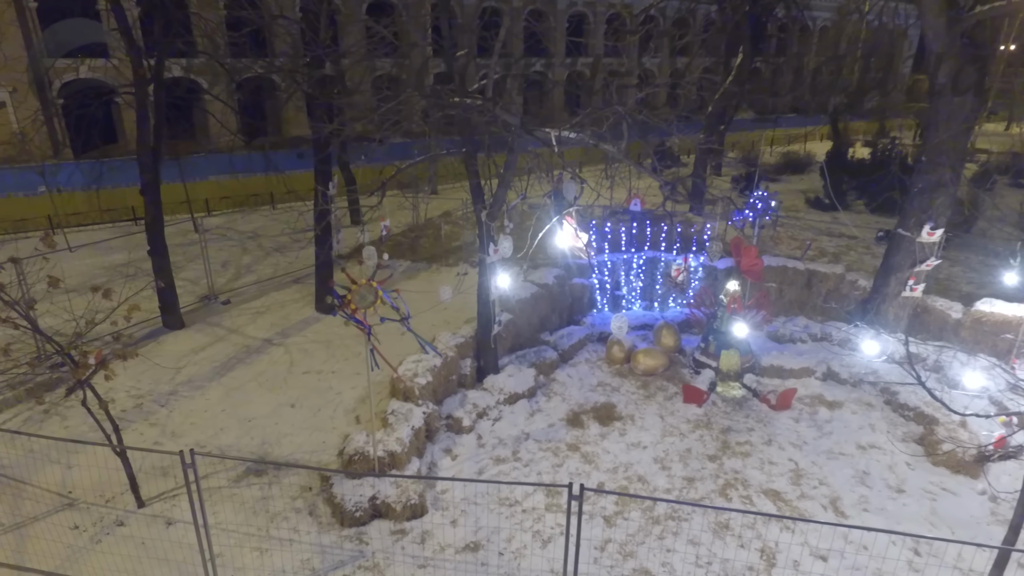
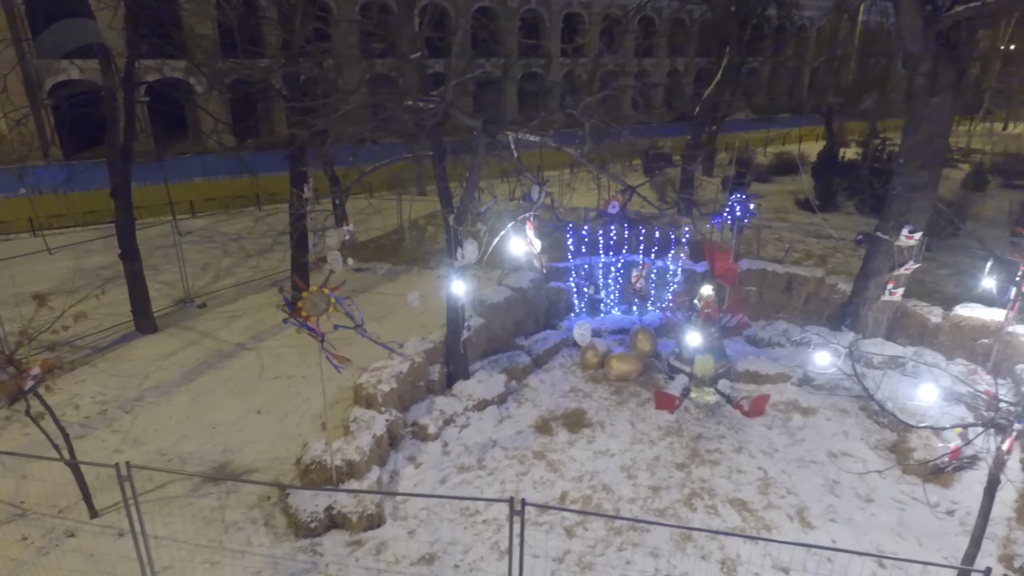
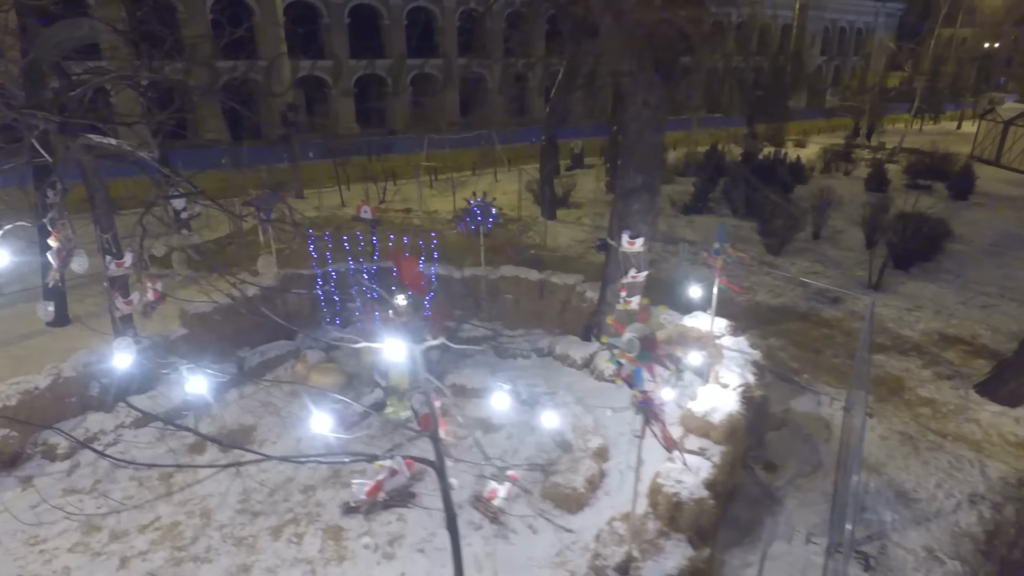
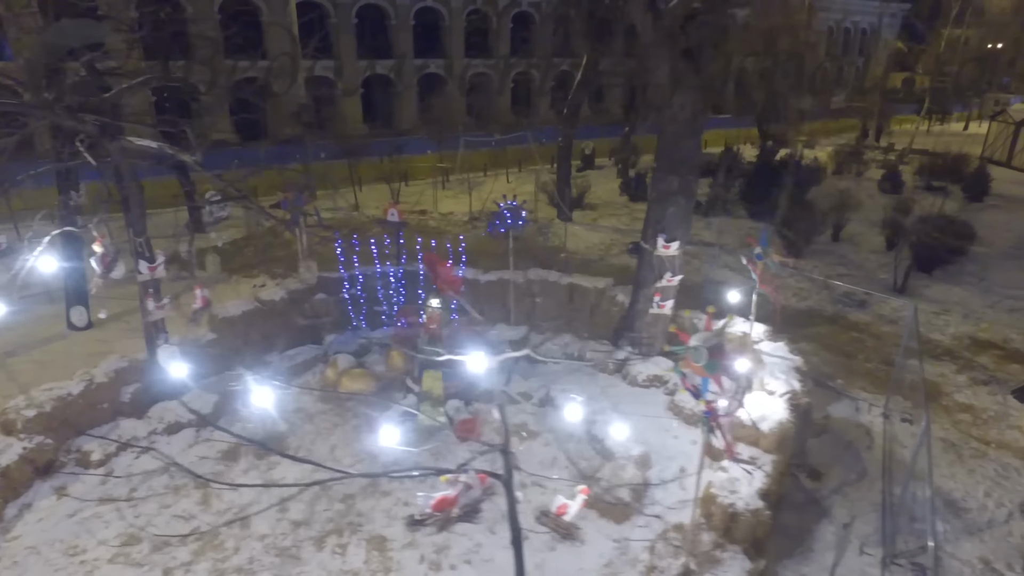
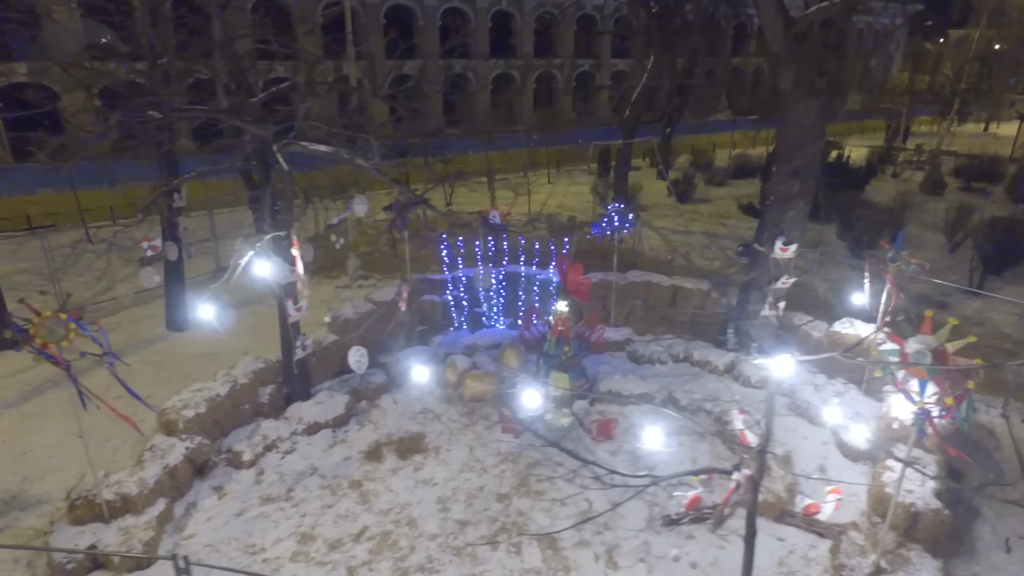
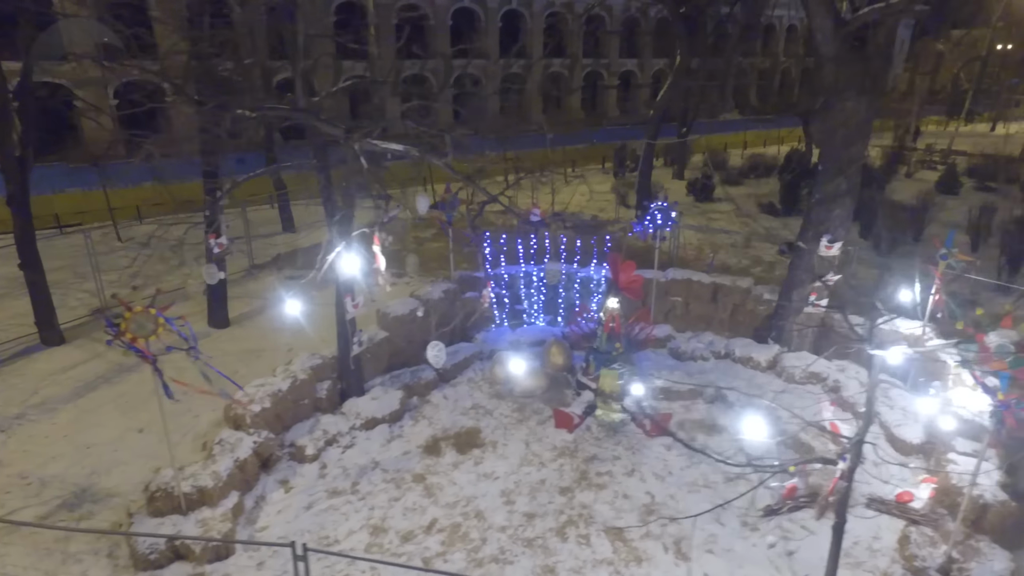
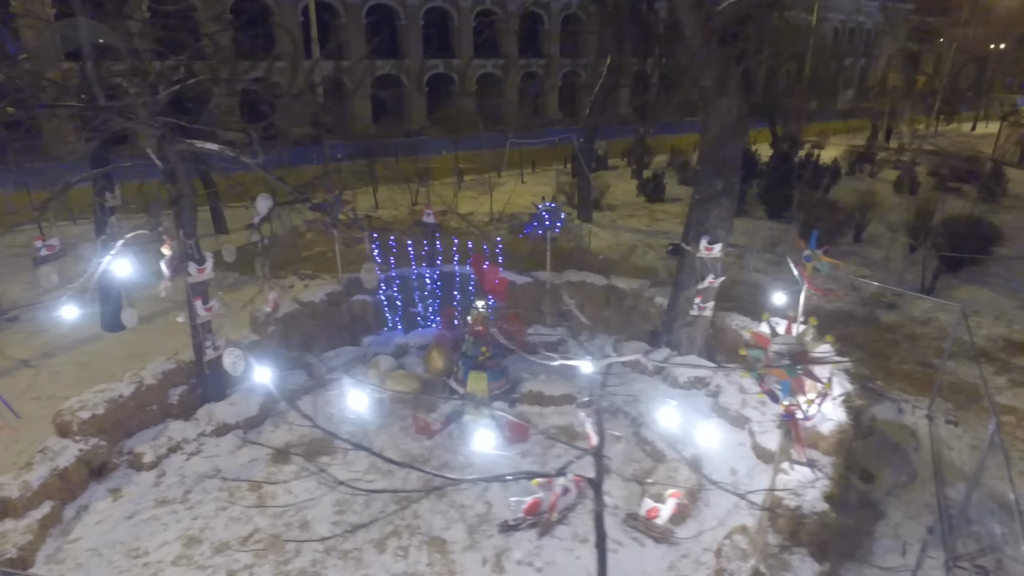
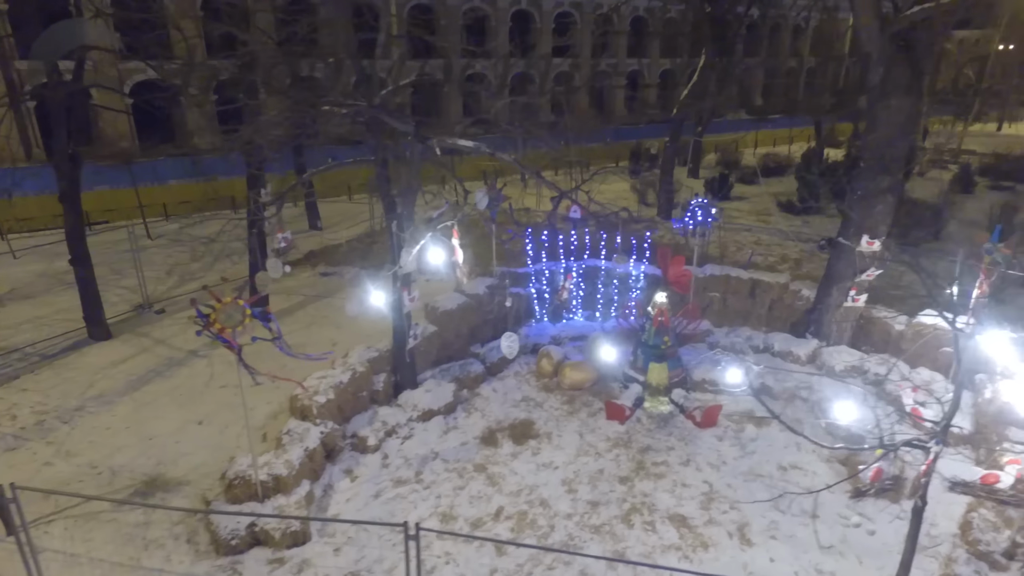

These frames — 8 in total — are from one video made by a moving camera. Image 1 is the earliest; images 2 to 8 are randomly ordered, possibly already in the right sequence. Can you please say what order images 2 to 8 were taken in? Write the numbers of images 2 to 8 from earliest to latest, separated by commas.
2, 8, 6, 5, 7, 4, 3
